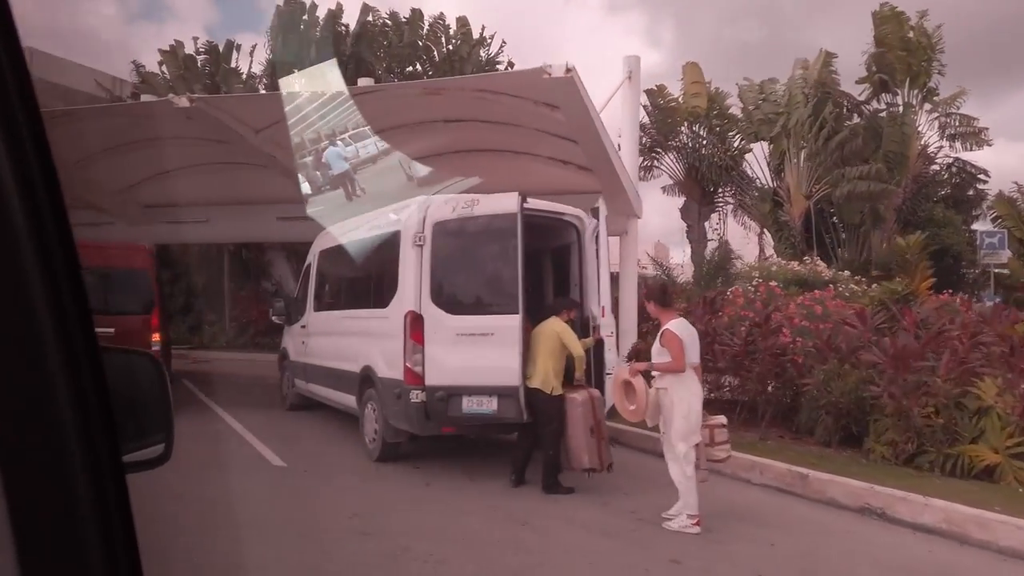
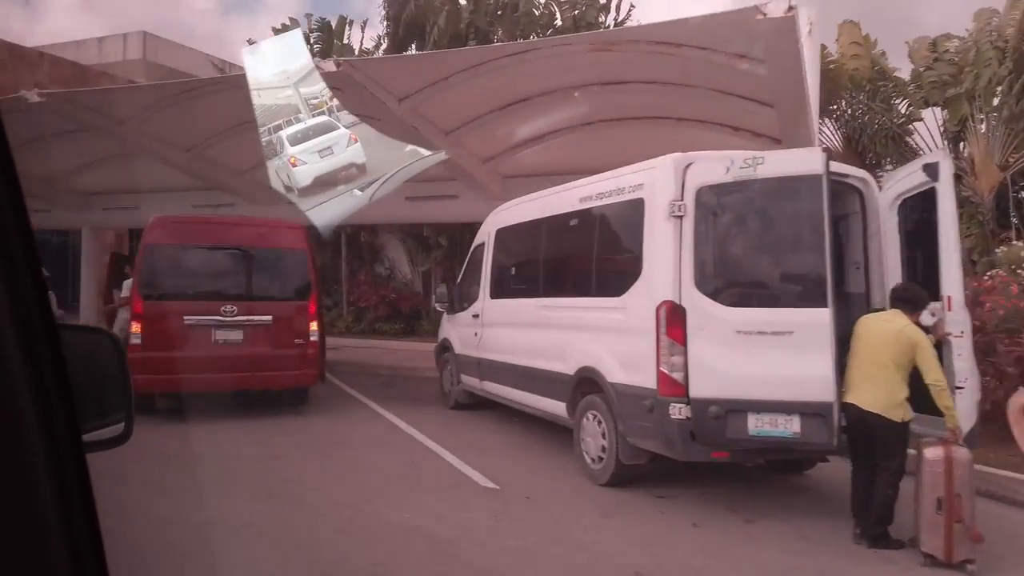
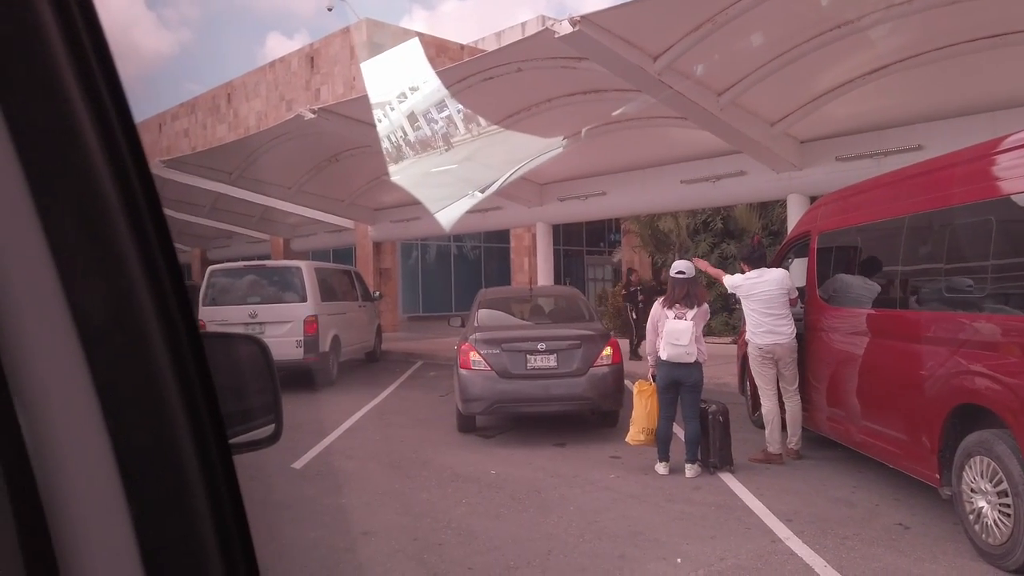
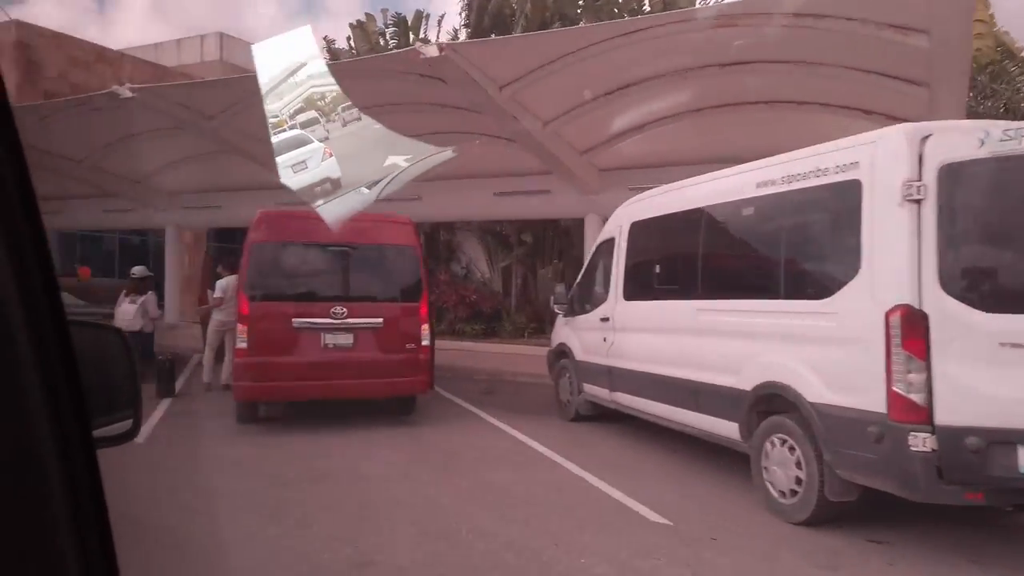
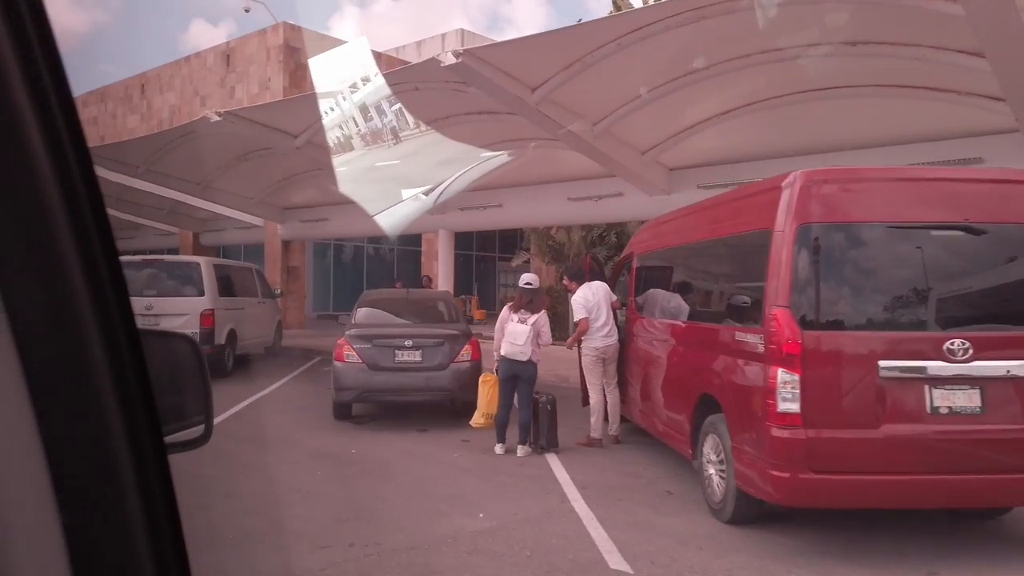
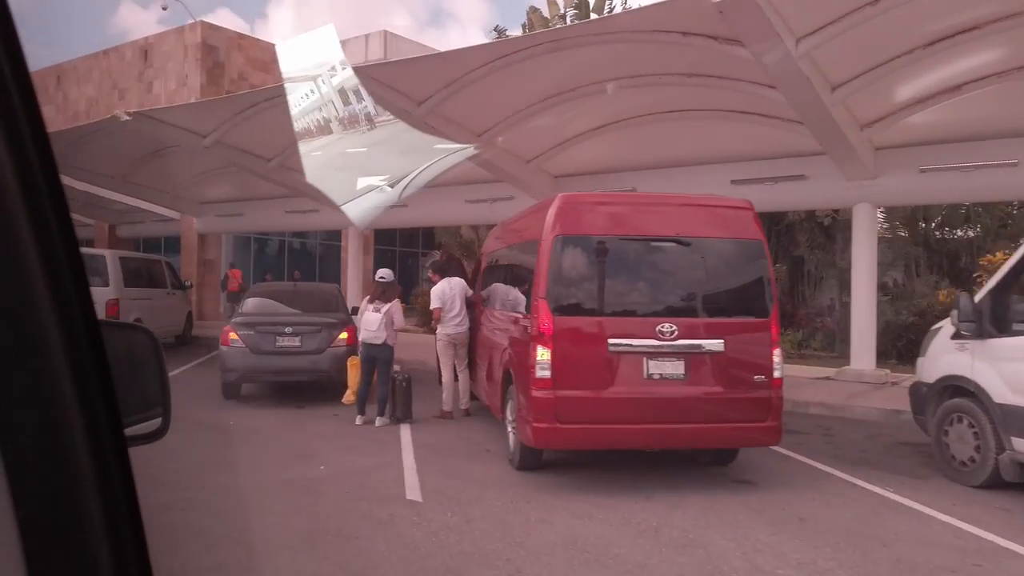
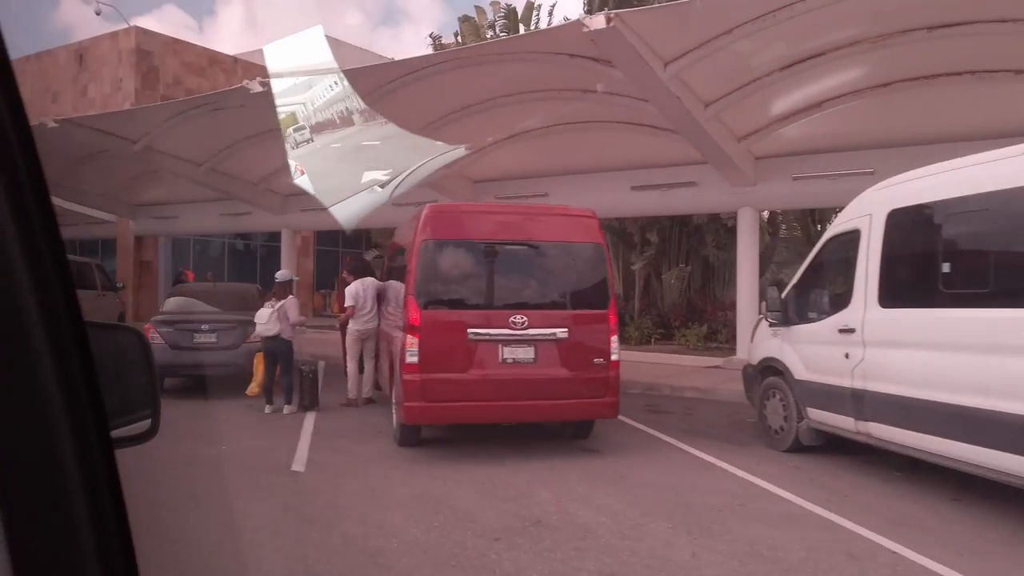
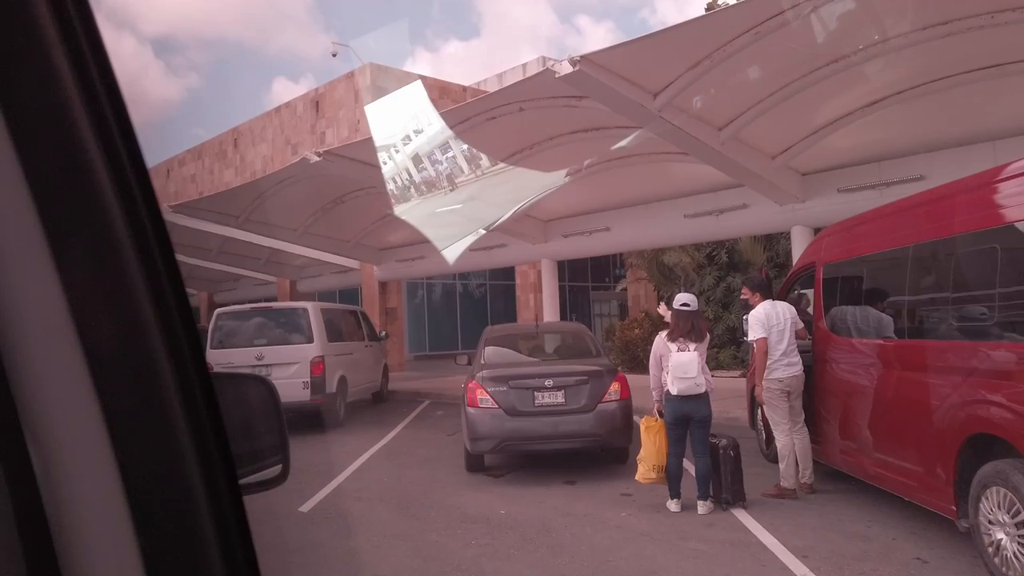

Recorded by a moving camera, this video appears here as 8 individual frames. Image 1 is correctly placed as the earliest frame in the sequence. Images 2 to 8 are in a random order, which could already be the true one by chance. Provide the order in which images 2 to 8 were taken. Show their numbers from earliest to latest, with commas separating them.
2, 4, 7, 6, 5, 3, 8
